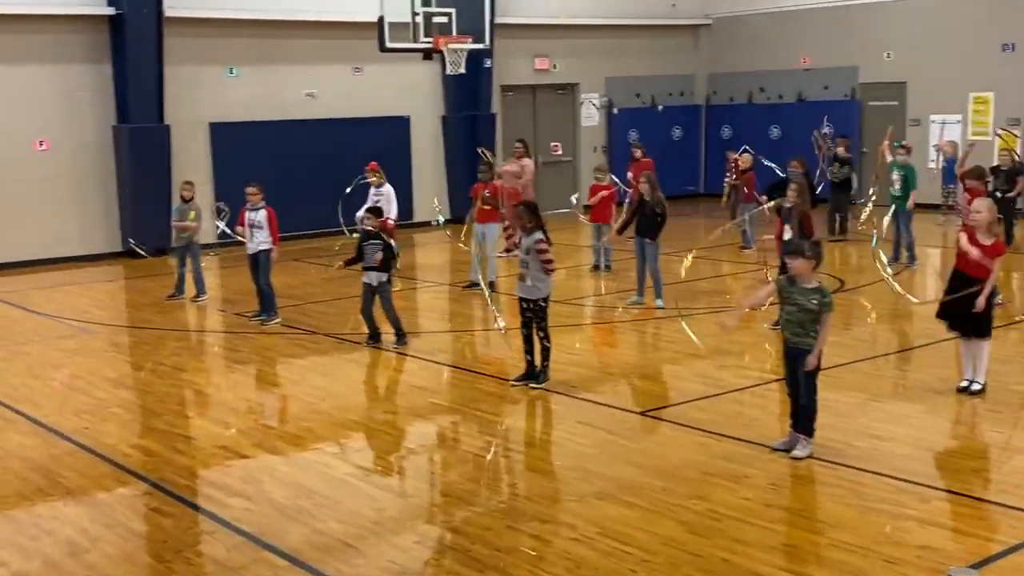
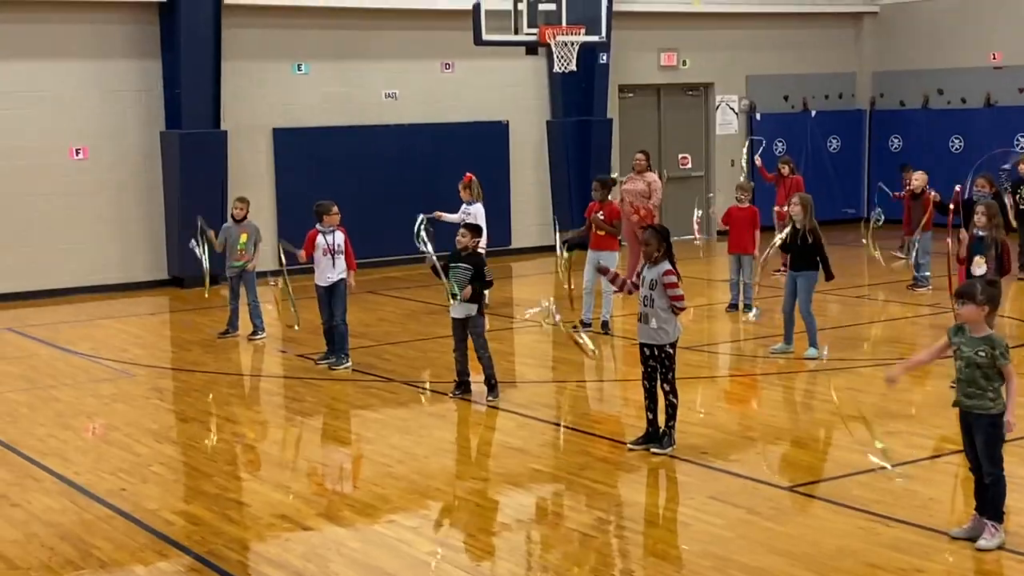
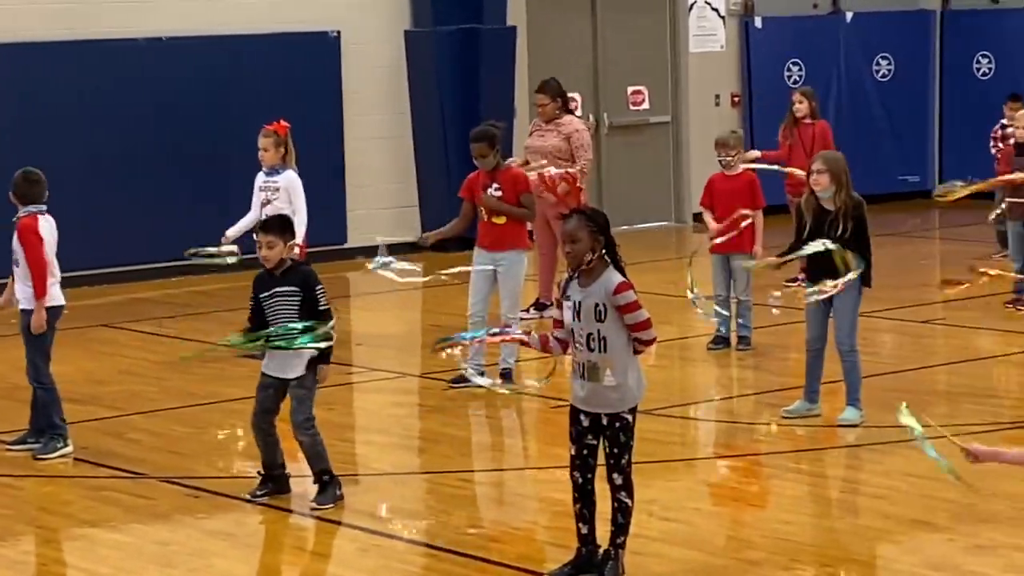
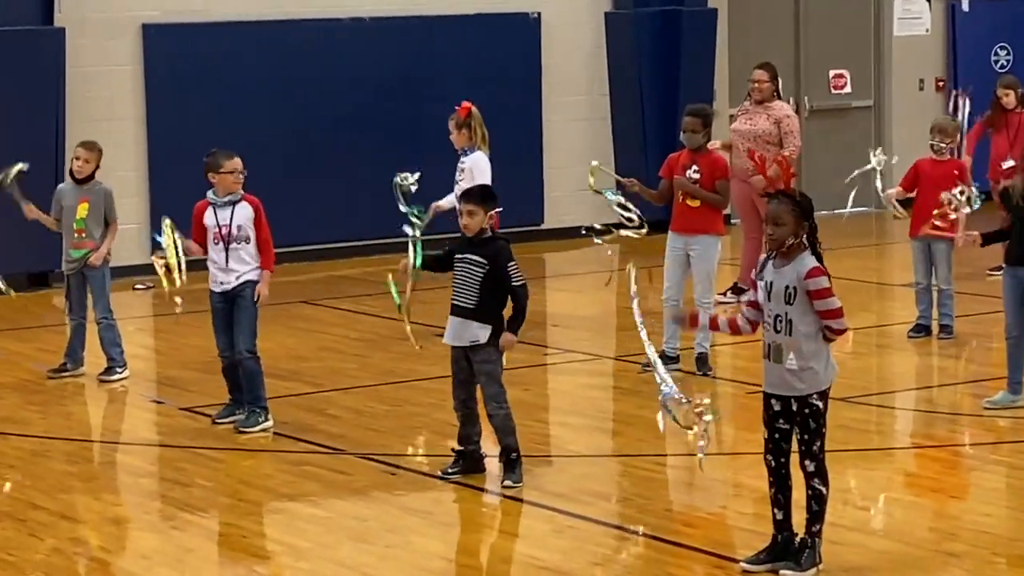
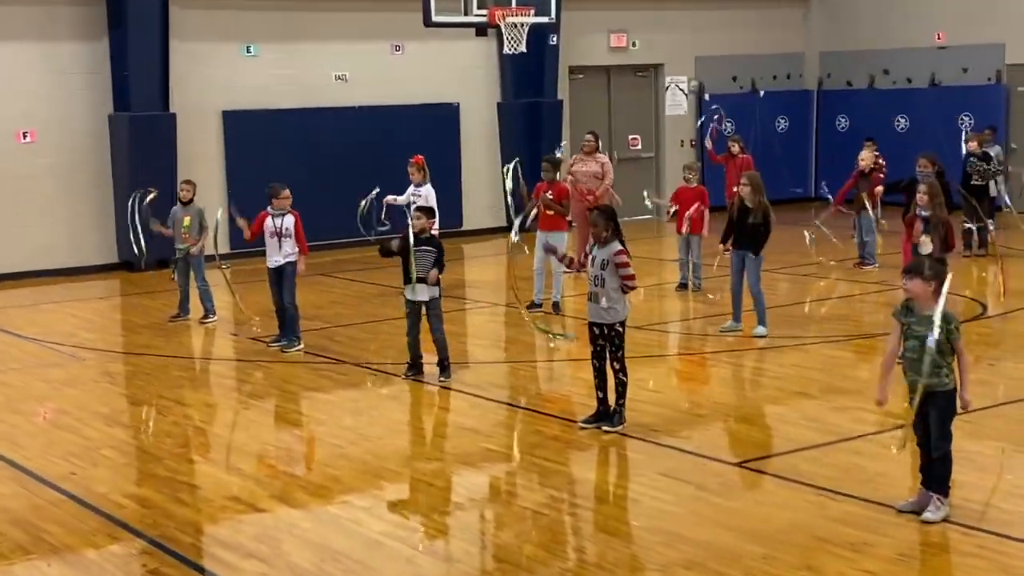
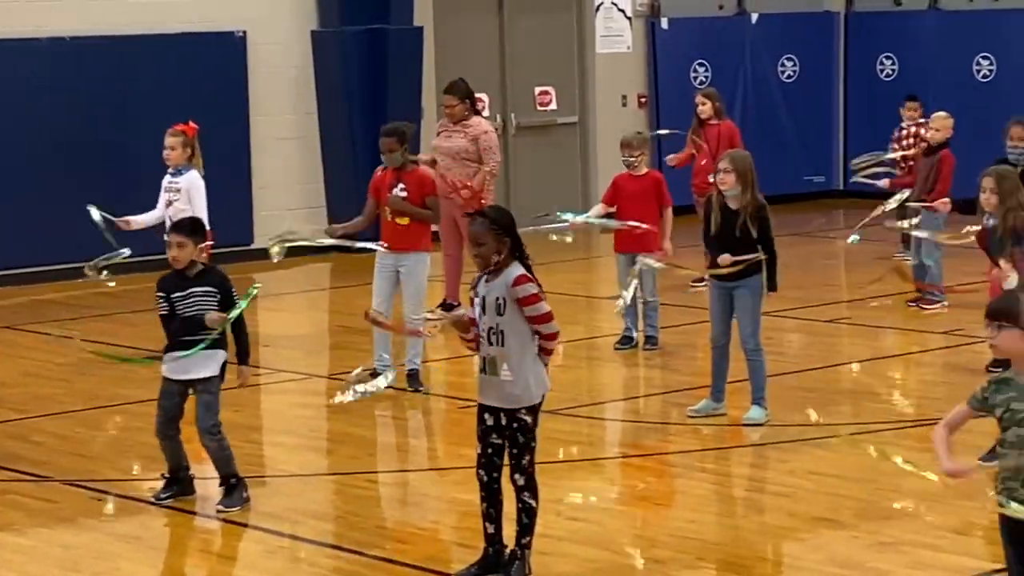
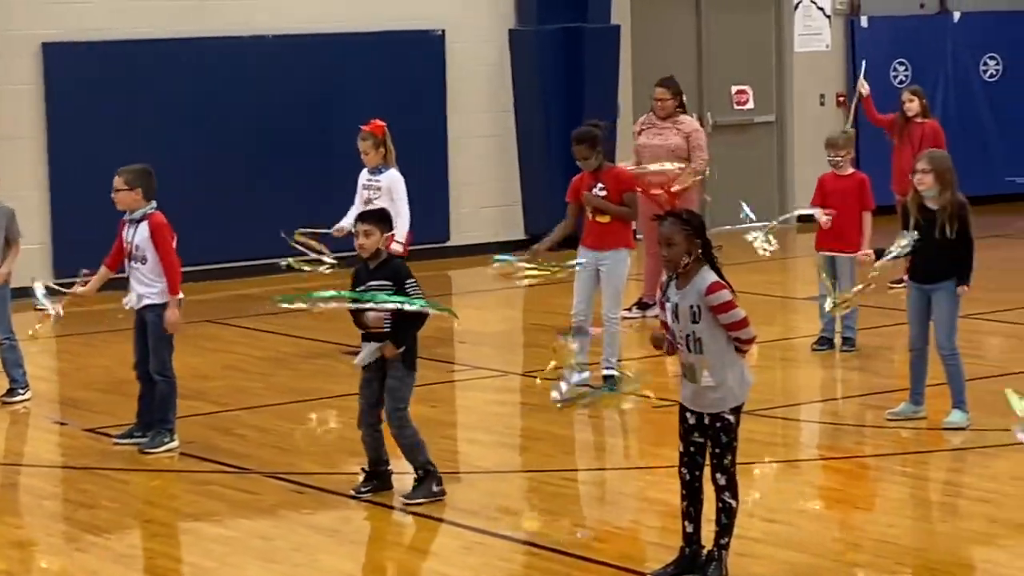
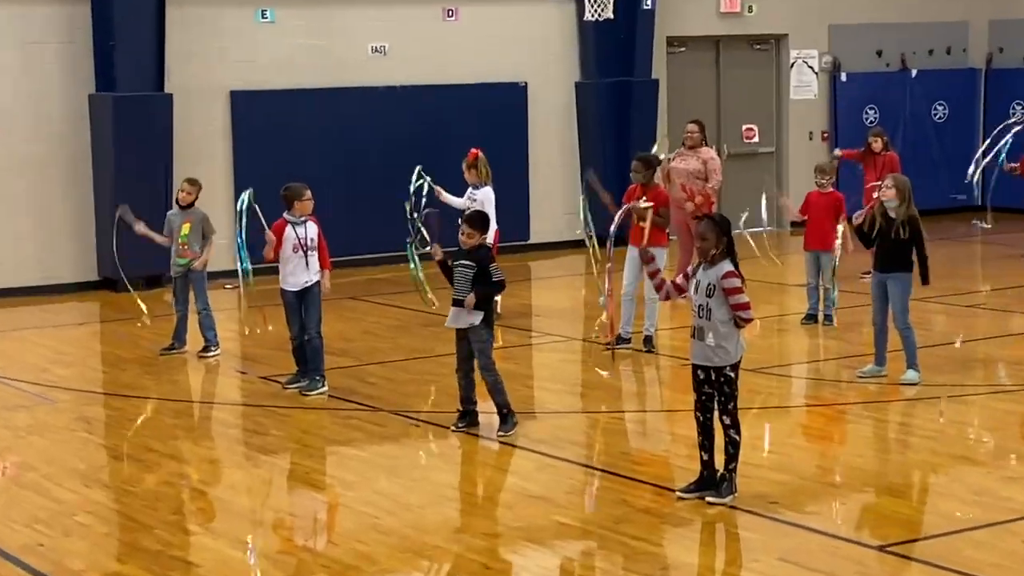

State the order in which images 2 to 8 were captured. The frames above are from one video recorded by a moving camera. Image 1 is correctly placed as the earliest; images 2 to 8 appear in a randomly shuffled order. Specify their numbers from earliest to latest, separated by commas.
5, 2, 8, 4, 7, 3, 6
